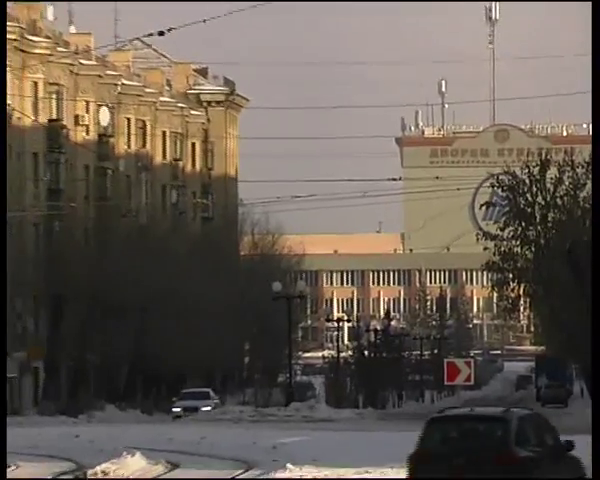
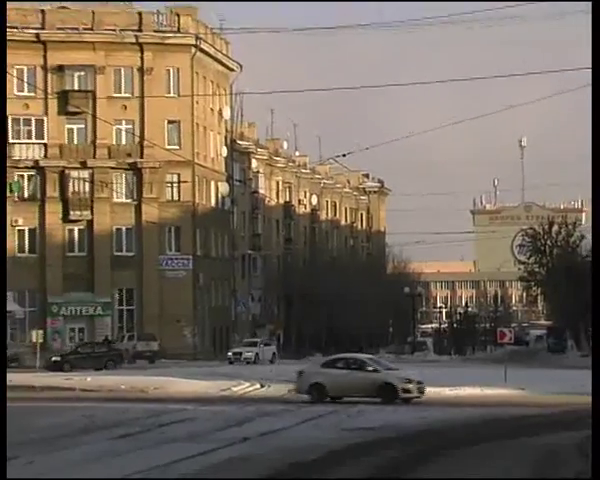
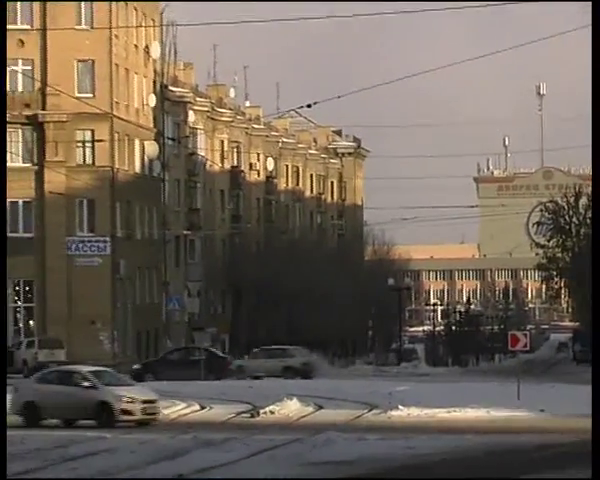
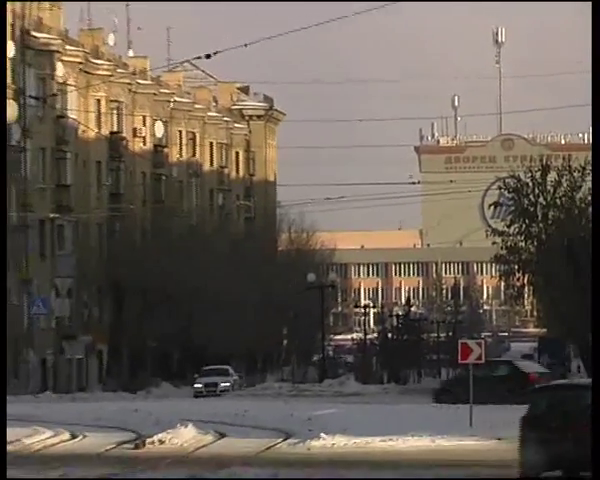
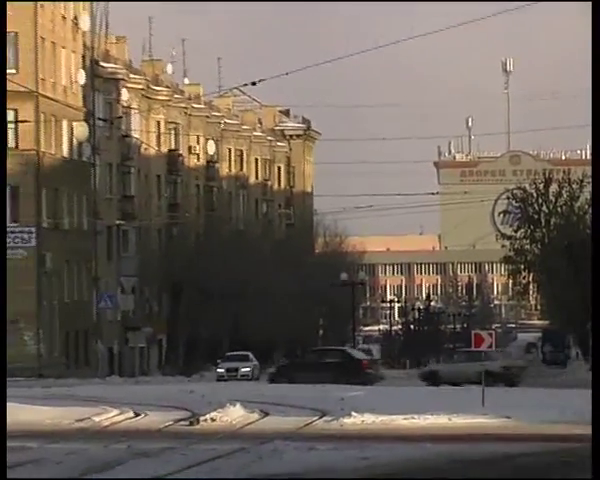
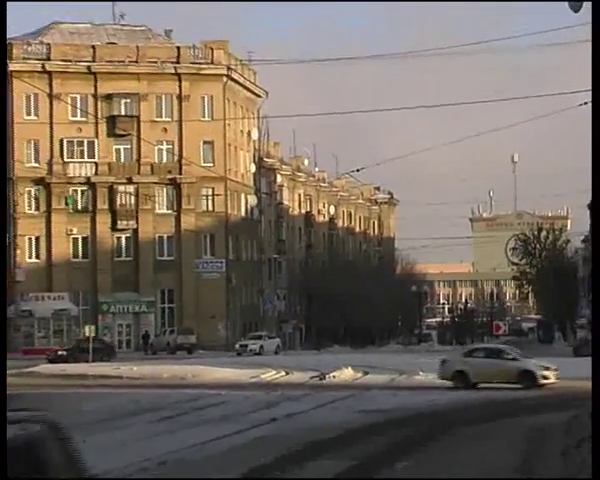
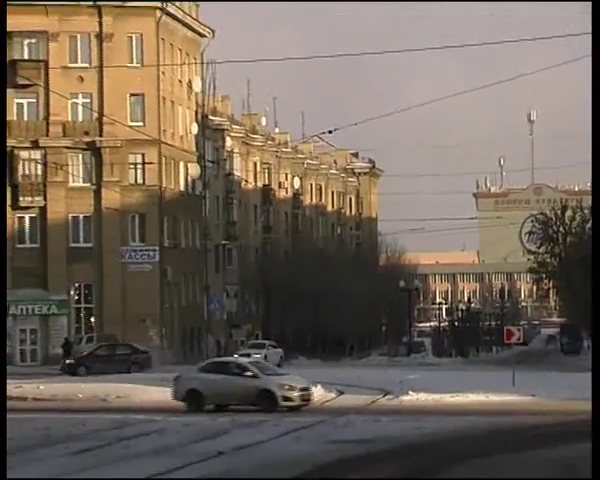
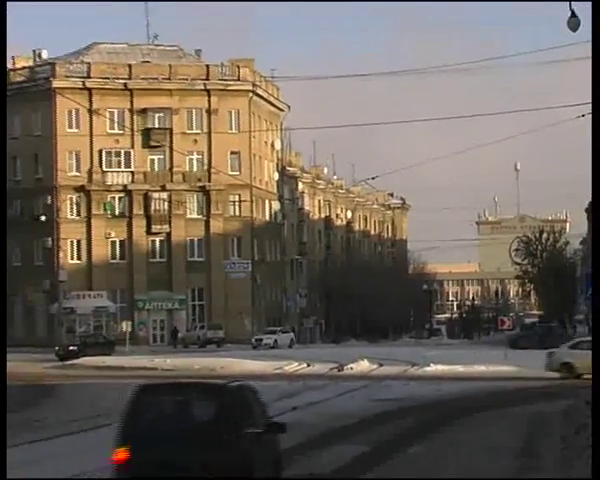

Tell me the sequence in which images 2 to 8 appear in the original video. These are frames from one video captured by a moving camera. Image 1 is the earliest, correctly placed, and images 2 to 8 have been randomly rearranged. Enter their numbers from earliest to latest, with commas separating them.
4, 5, 3, 7, 2, 6, 8
